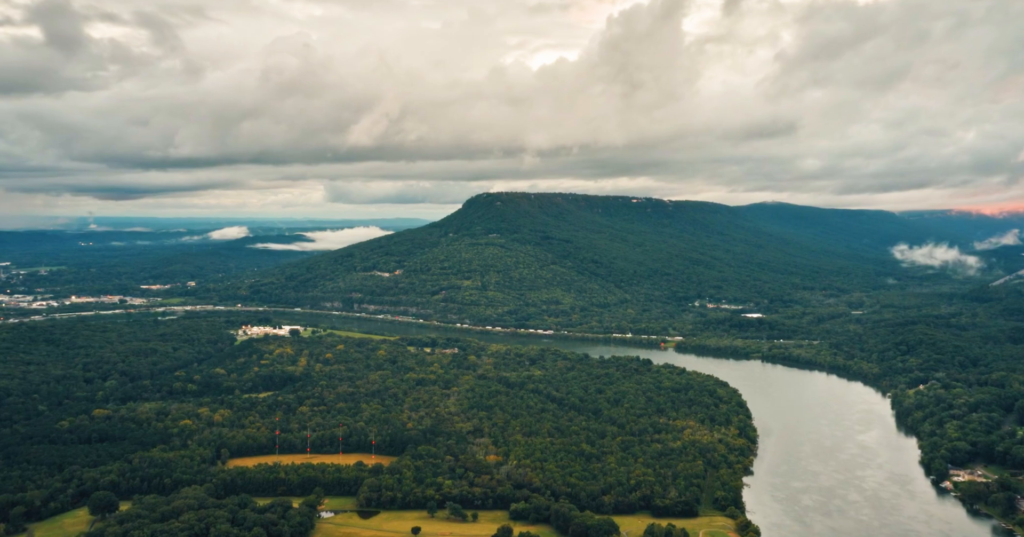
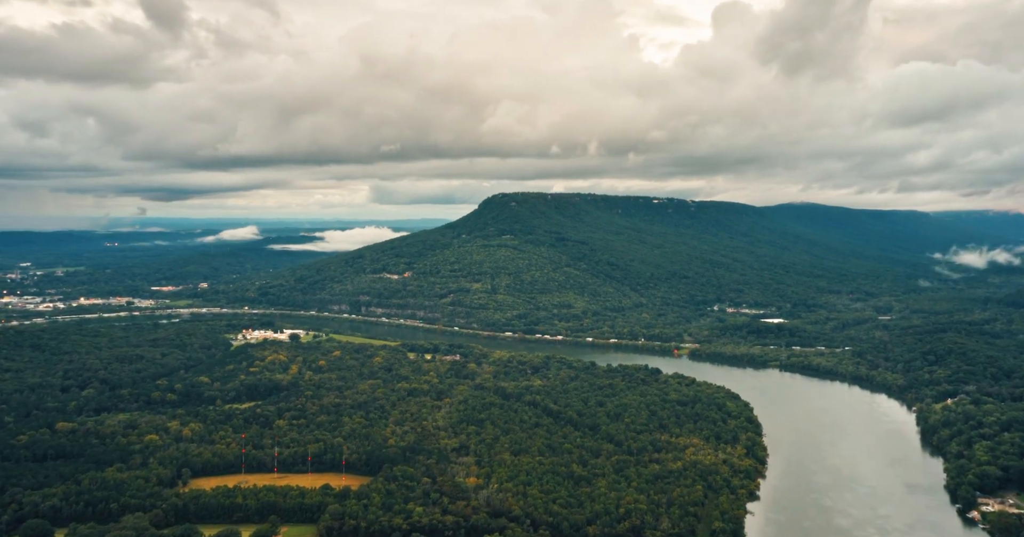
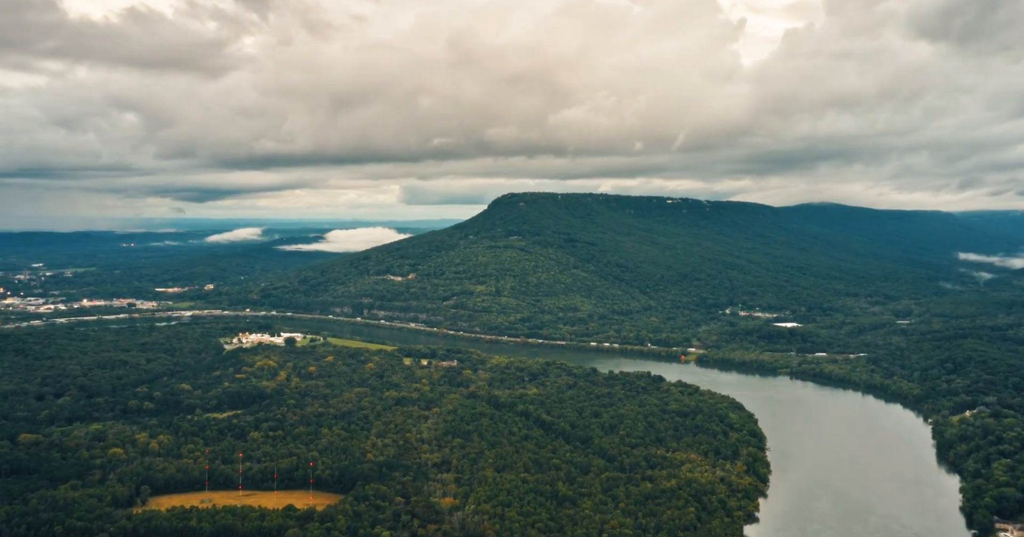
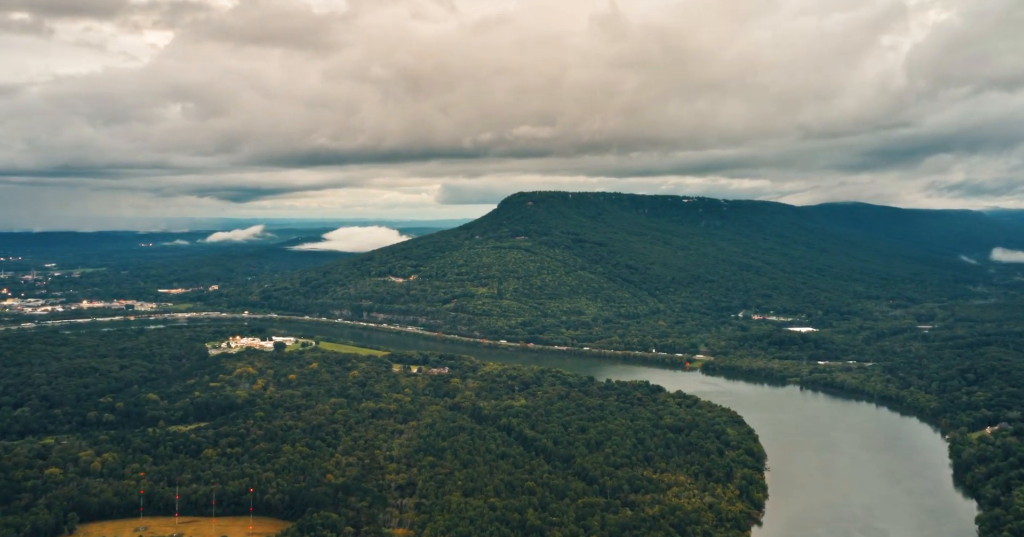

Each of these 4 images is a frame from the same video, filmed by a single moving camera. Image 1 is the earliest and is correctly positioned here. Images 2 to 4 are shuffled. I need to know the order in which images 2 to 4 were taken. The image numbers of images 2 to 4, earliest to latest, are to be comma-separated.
2, 3, 4
